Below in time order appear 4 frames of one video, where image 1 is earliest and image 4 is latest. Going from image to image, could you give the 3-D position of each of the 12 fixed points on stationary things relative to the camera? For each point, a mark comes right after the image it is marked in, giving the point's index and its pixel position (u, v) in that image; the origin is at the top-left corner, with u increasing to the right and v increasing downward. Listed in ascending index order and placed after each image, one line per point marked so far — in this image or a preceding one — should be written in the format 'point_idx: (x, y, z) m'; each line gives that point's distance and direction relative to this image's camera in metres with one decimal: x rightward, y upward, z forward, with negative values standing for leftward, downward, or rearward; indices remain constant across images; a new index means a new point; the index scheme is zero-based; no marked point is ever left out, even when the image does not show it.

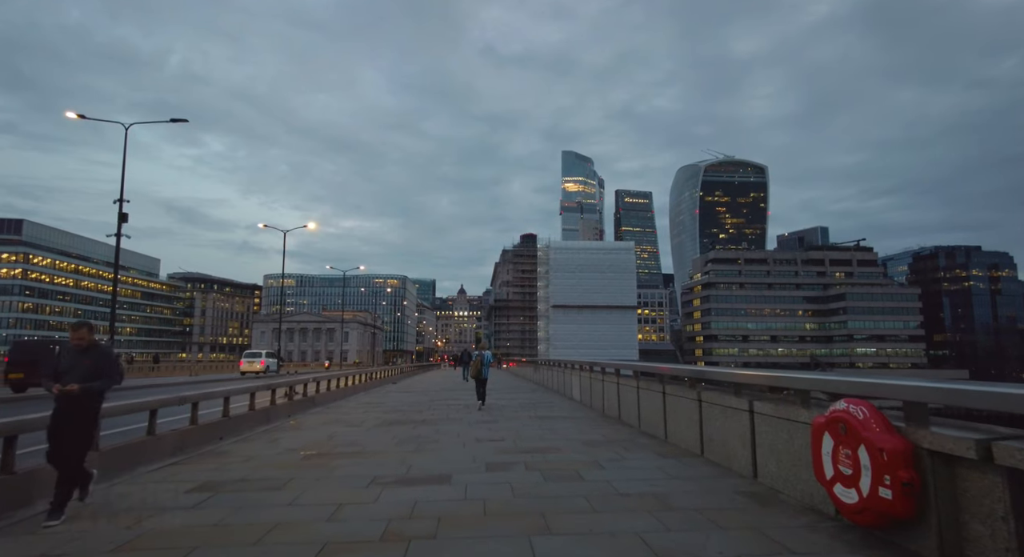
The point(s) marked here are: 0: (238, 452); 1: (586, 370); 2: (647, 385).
0: (-4.6, -2.9, +8.9) m
1: (+2.5, -3.0, +17.4) m
2: (+2.7, -2.1, +10.3) m
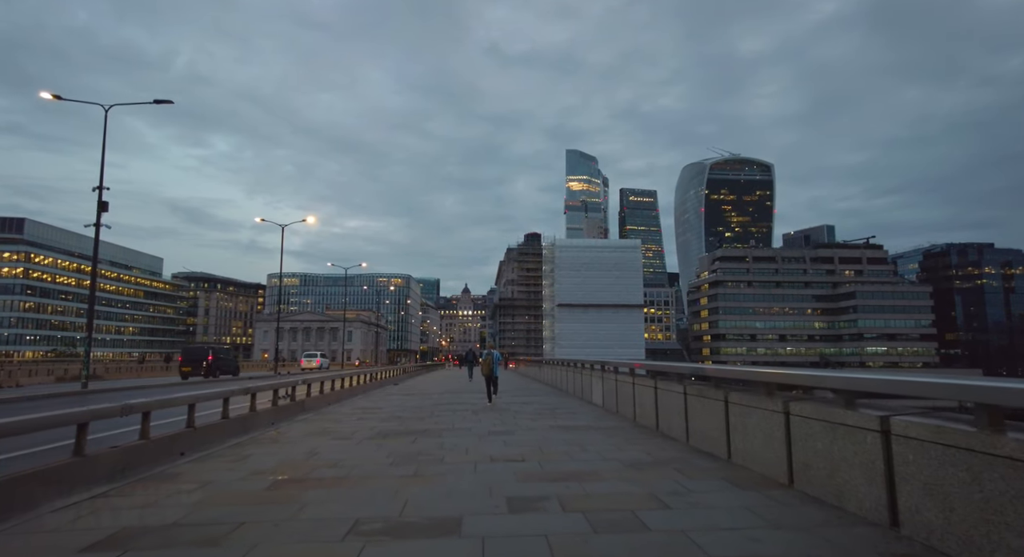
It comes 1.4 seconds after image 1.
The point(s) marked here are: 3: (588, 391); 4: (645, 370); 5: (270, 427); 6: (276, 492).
0: (-4.3, -2.6, +7.1) m
1: (+2.9, -2.7, +15.5) m
2: (+3.0, -1.8, +8.4) m
3: (+2.7, -4.1, +19.2) m
4: (+2.9, -2.0, +11.5) m
5: (-5.5, -3.4, +12.1) m
6: (-2.8, -2.5, +6.2) m
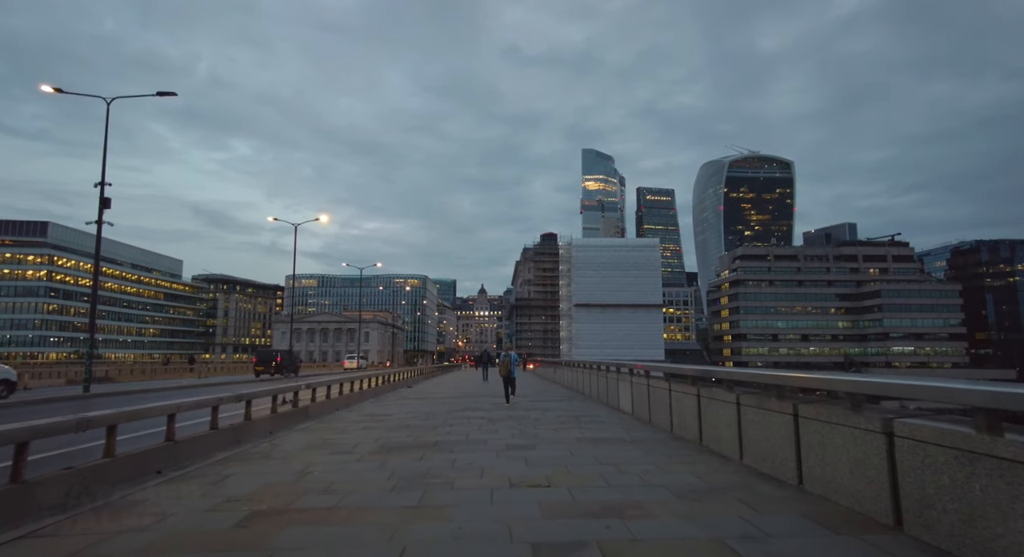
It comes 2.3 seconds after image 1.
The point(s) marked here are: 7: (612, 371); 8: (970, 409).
0: (-4.0, -2.5, +6.0) m
1: (+3.4, -2.6, +14.2) m
2: (+3.3, -1.7, +7.1) m
3: (+3.4, -3.9, +17.8) m
4: (+3.3, -1.8, +10.2) m
5: (-5.1, -3.3, +11.0) m
6: (-2.5, -2.4, +5.1) m
7: (+3.5, -3.3, +18.8) m
8: (+3.4, -1.0, +3.9) m
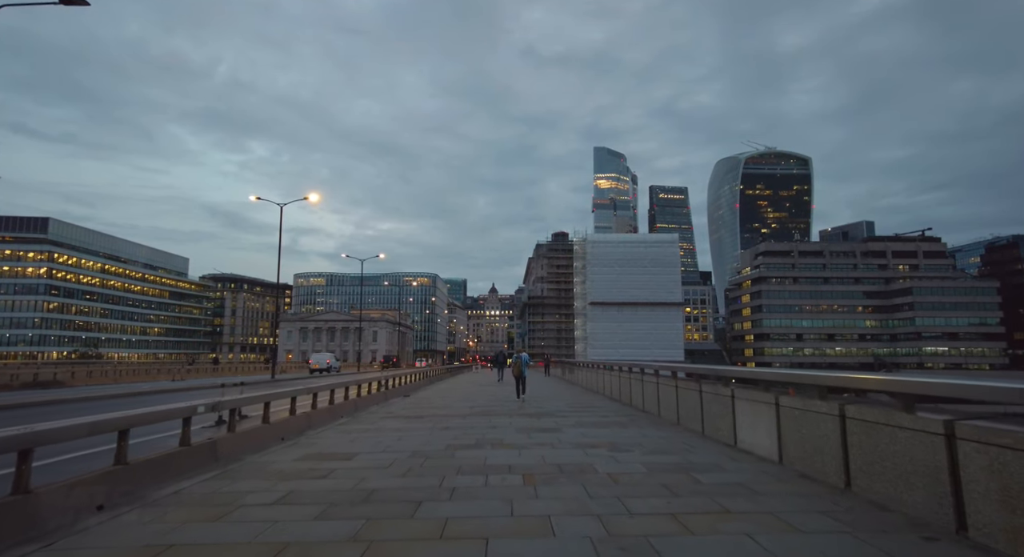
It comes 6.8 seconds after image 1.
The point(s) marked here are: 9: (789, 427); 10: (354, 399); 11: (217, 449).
0: (-3.4, -1.7, +0.1) m
1: (+4.1, -1.7, +8.2) m
2: (+3.9, -0.8, +1.1) m
3: (+4.2, -3.1, +11.8) m
4: (+4.0, -1.0, +4.2) m
5: (-4.4, -2.5, +5.2) m
6: (-2.0, -1.5, -0.8) m
7: (+4.4, -2.4, +12.8) m
8: (+4.0, -0.1, -2.1) m
9: (+4.0, -2.2, +7.8) m
10: (-4.8, -3.7, +16.1) m
11: (-4.5, -2.6, +8.1) m
